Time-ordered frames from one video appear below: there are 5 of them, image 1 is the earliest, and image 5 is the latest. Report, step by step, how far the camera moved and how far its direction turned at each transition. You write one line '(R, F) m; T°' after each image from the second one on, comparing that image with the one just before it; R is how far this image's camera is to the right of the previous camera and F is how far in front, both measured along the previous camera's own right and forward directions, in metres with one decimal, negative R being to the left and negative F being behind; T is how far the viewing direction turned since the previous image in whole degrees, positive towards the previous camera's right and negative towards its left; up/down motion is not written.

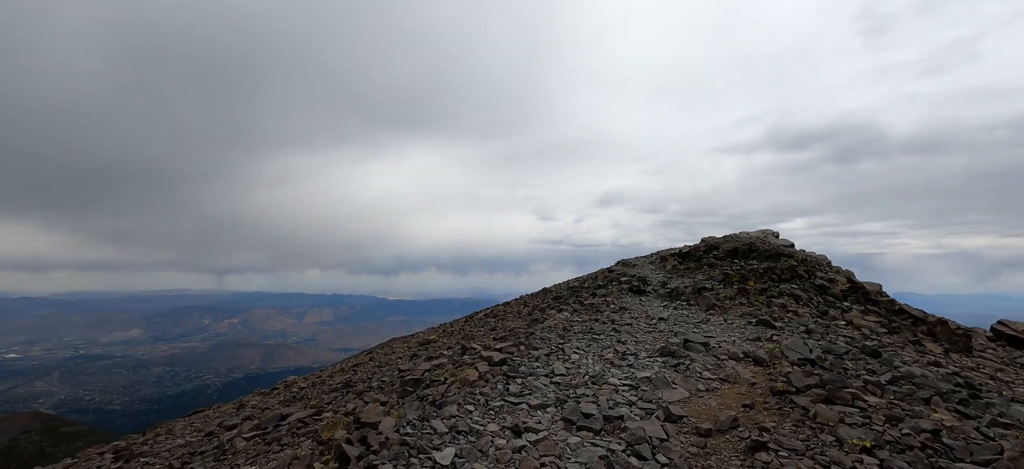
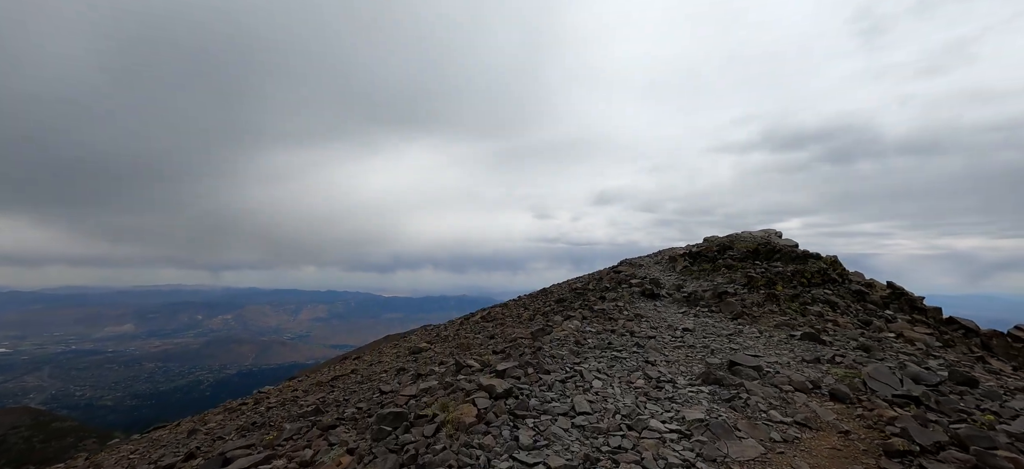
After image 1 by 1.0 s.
(-0.3, +2.5) m; +1°
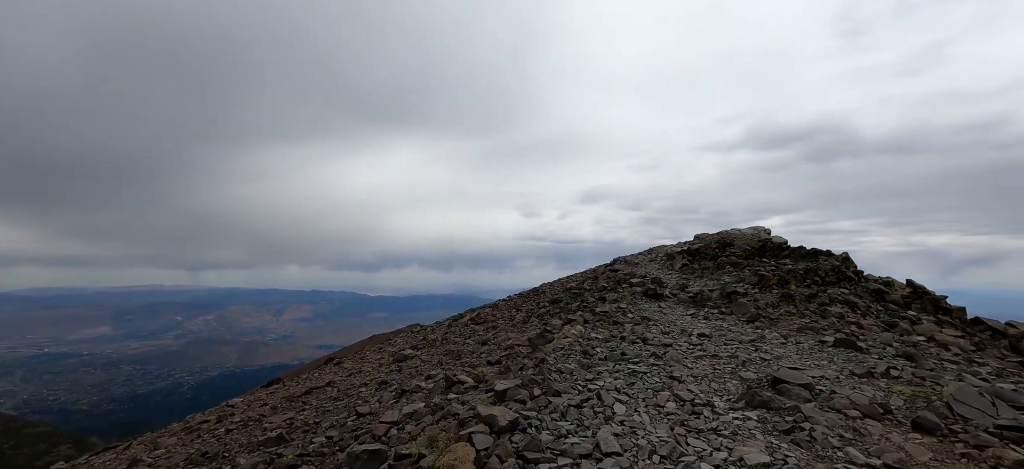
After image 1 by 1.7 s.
(-0.3, +1.8) m; +2°
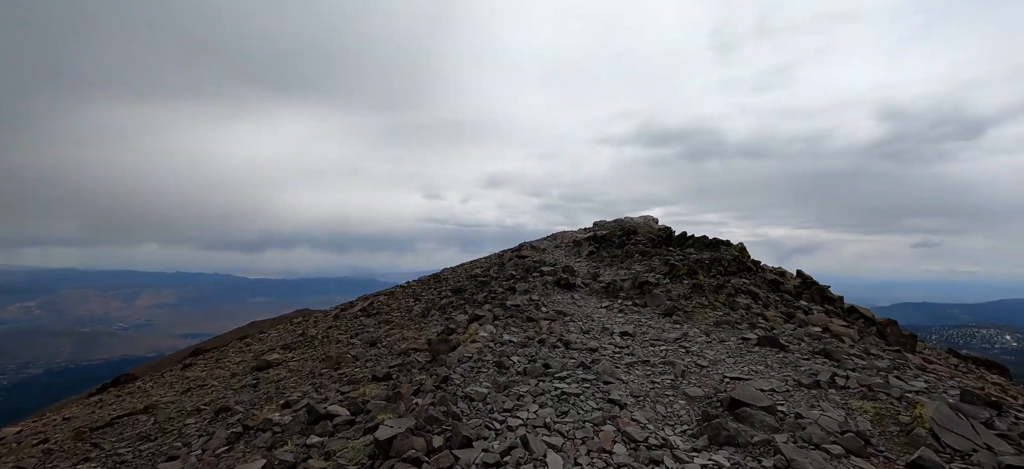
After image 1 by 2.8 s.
(+0.1, +2.8) m; +13°
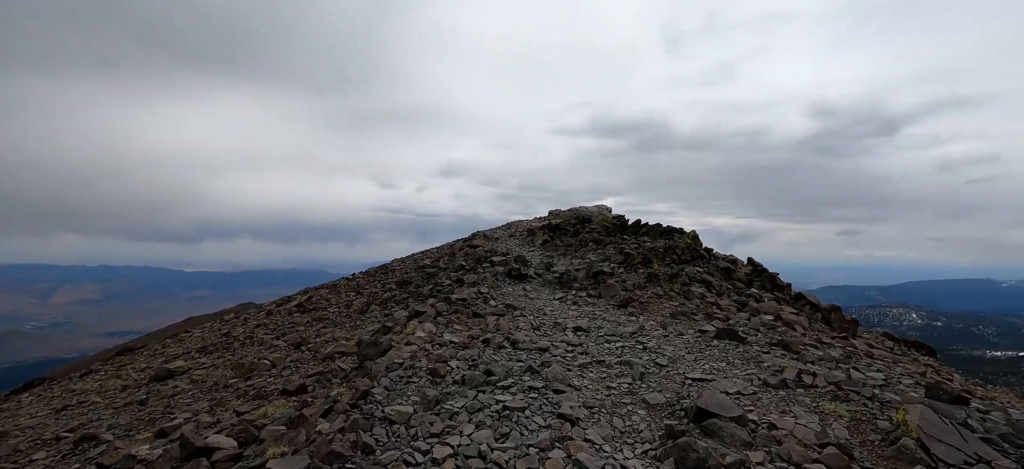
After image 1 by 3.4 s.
(+0.4, +1.4) m; +6°
